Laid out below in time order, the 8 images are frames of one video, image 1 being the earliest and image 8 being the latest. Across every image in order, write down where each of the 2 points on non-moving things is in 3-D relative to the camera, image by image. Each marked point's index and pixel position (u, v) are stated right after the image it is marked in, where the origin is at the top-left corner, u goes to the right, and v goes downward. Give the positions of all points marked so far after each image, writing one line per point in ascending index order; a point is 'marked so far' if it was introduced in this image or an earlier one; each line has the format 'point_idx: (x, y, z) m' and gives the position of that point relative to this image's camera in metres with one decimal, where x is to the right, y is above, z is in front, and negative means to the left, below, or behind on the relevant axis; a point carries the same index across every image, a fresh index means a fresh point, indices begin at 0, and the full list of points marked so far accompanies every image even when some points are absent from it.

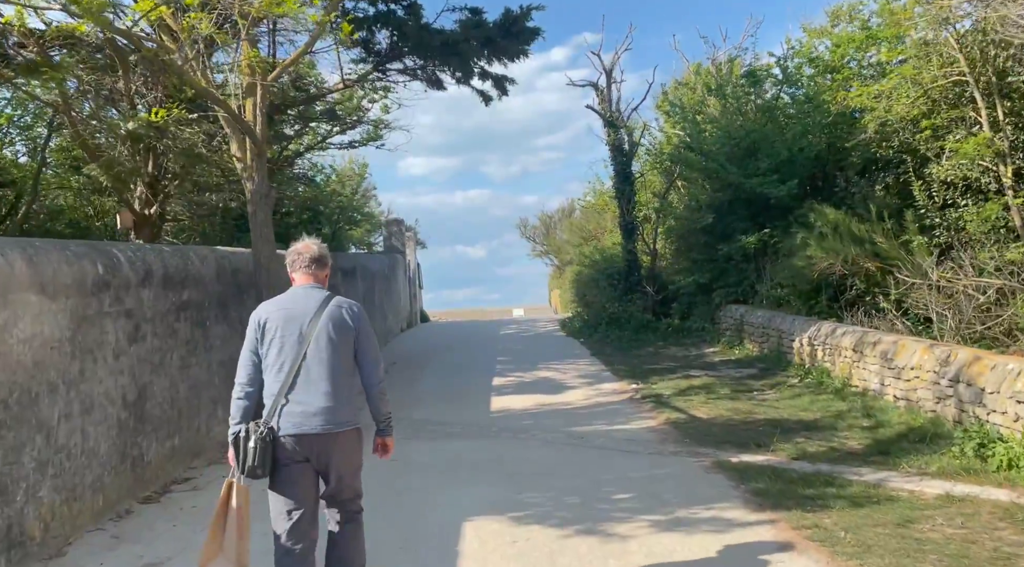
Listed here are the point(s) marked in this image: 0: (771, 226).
0: (+4.5, +1.0, +12.7) m
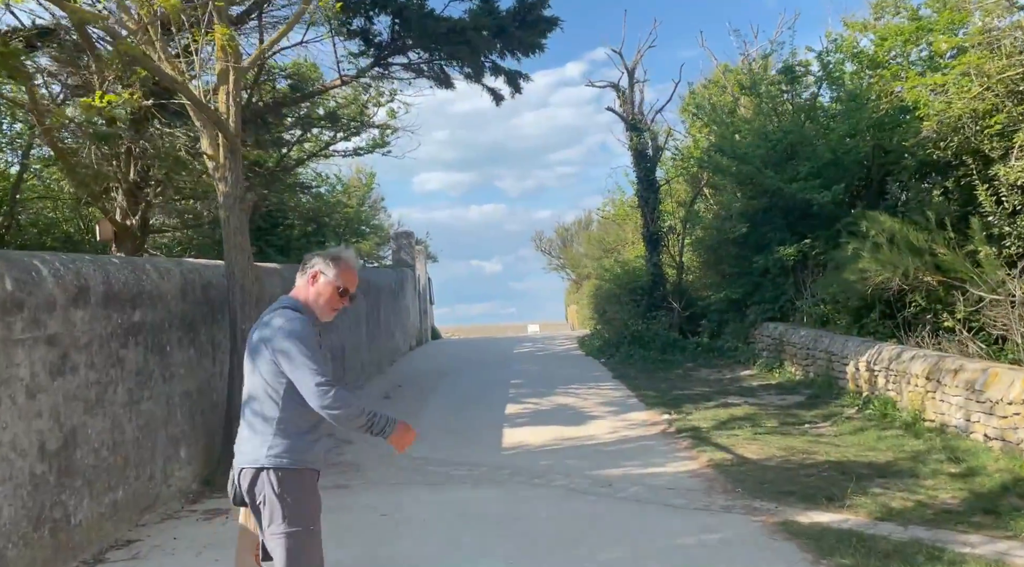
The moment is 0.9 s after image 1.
0: (+4.7, +0.8, +11.6) m
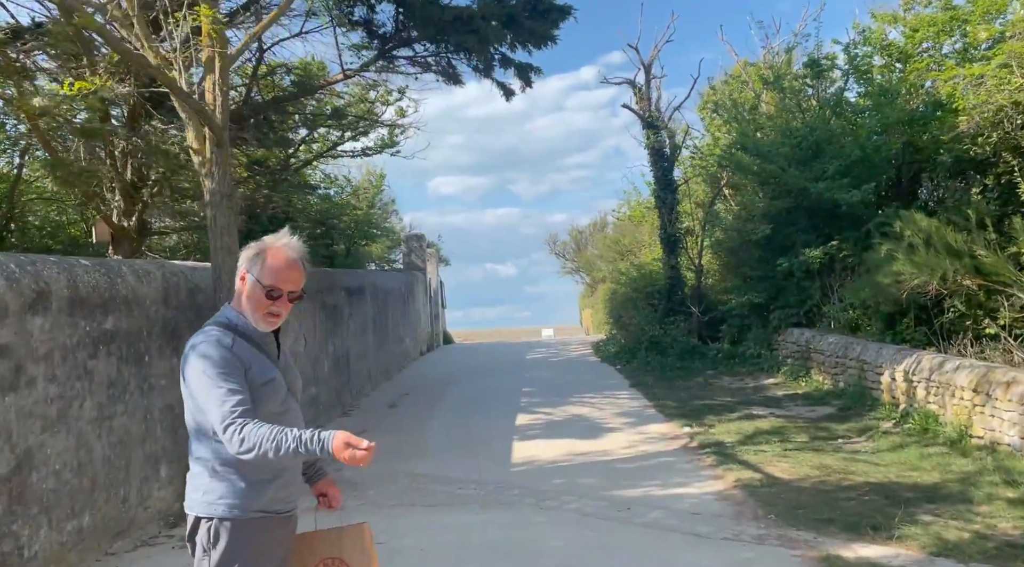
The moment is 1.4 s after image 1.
0: (+4.9, +0.7, +11.0) m
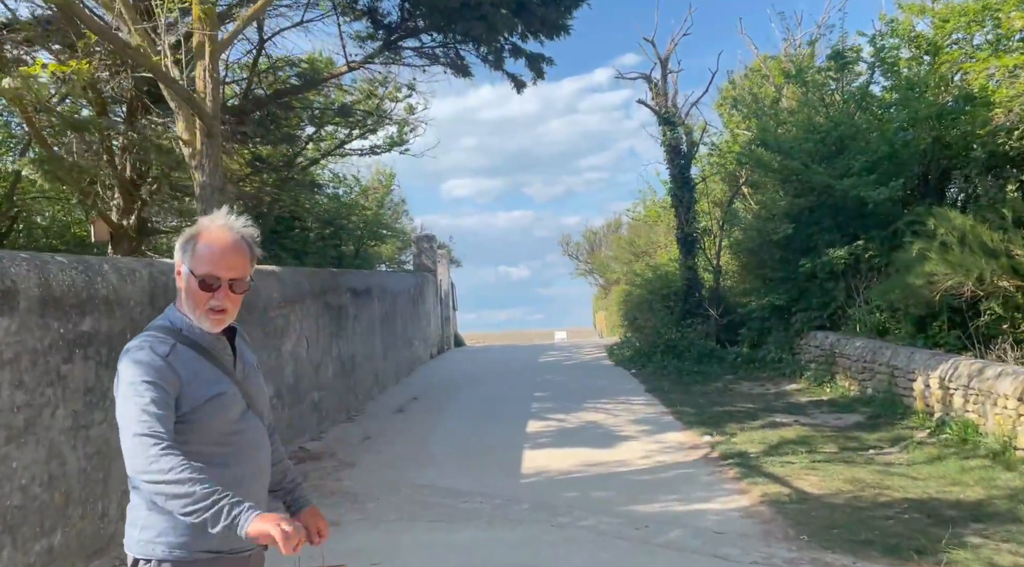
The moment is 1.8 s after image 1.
0: (+5.1, +0.7, +10.5) m
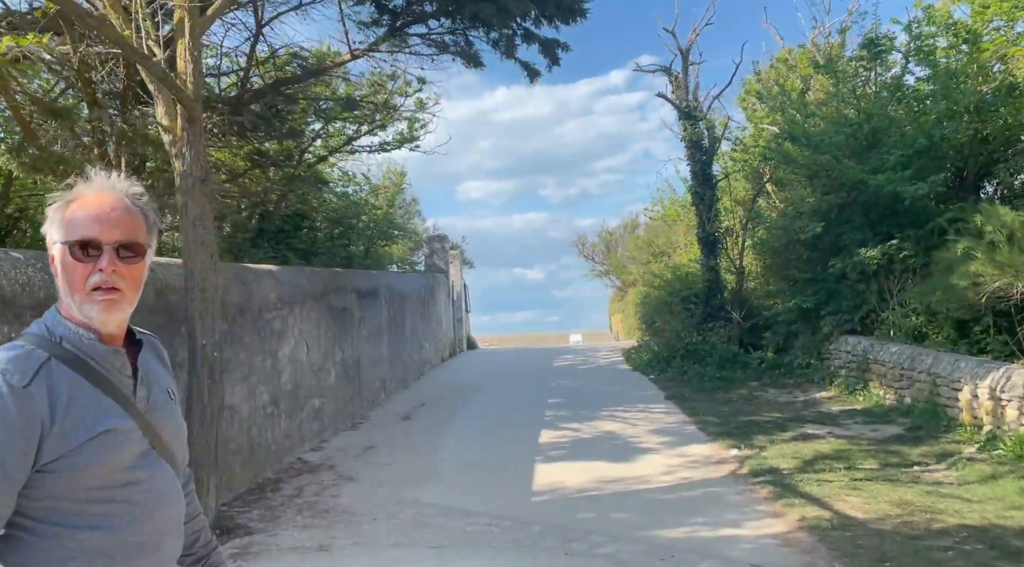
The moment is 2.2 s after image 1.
0: (+5.2, +0.7, +9.9) m
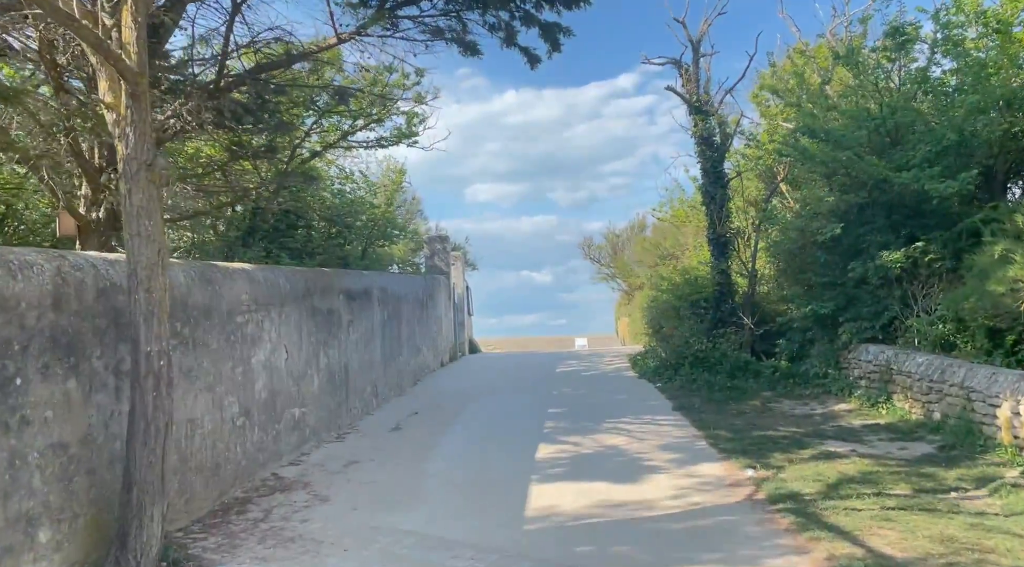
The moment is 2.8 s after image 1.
0: (+5.2, +0.6, +9.3) m
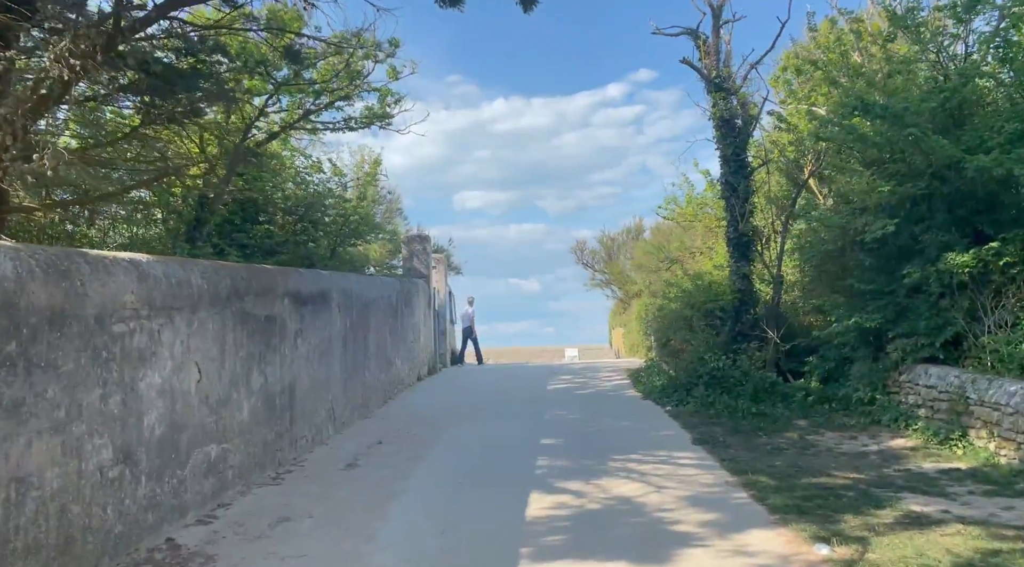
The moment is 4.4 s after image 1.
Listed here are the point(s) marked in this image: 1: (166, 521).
0: (+5.1, +0.5, +7.6) m
1: (-2.4, -1.6, +5.0) m
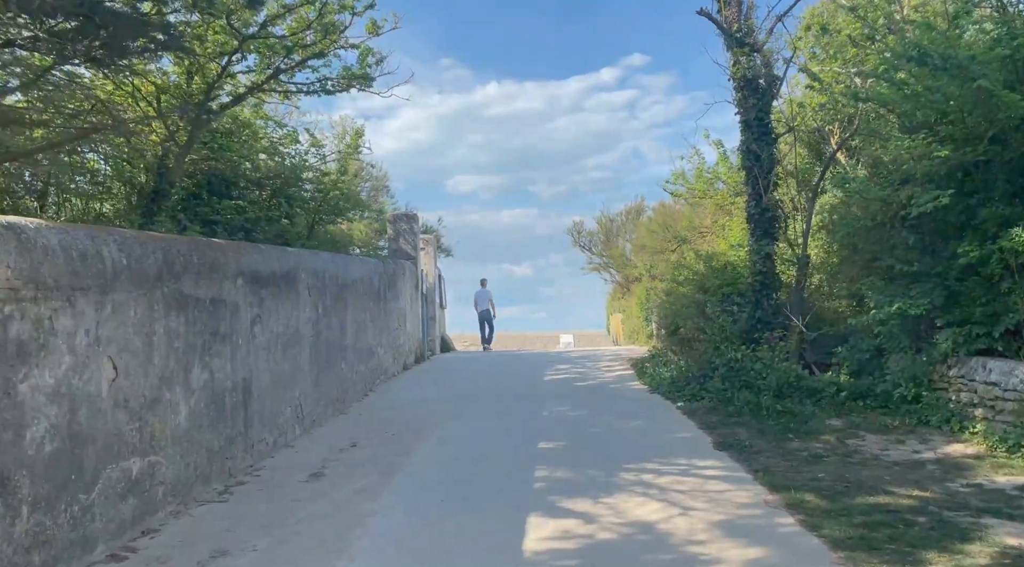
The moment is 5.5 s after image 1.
0: (+5.0, +0.7, +6.5) m
1: (-2.4, -1.5, +3.9) m
